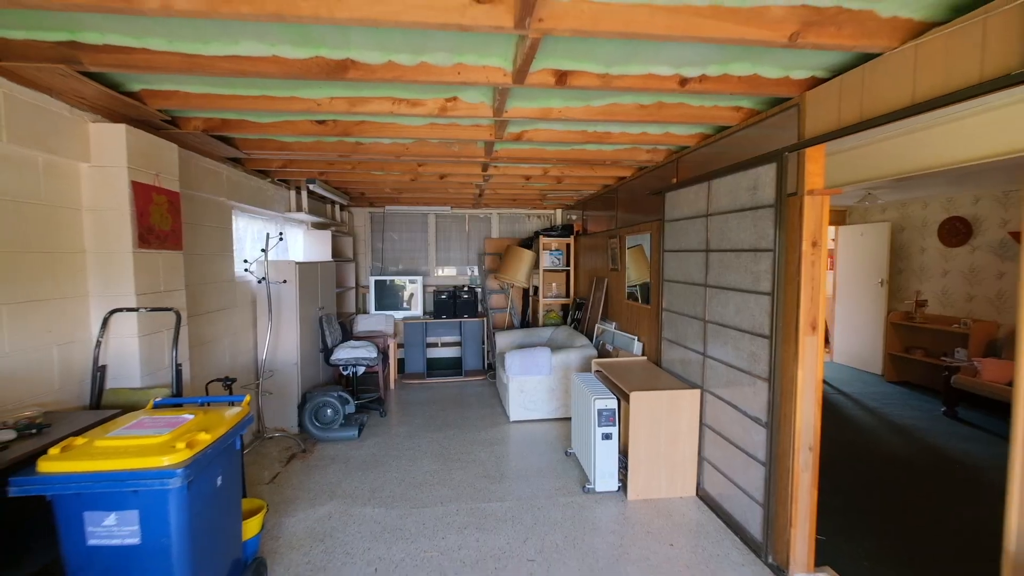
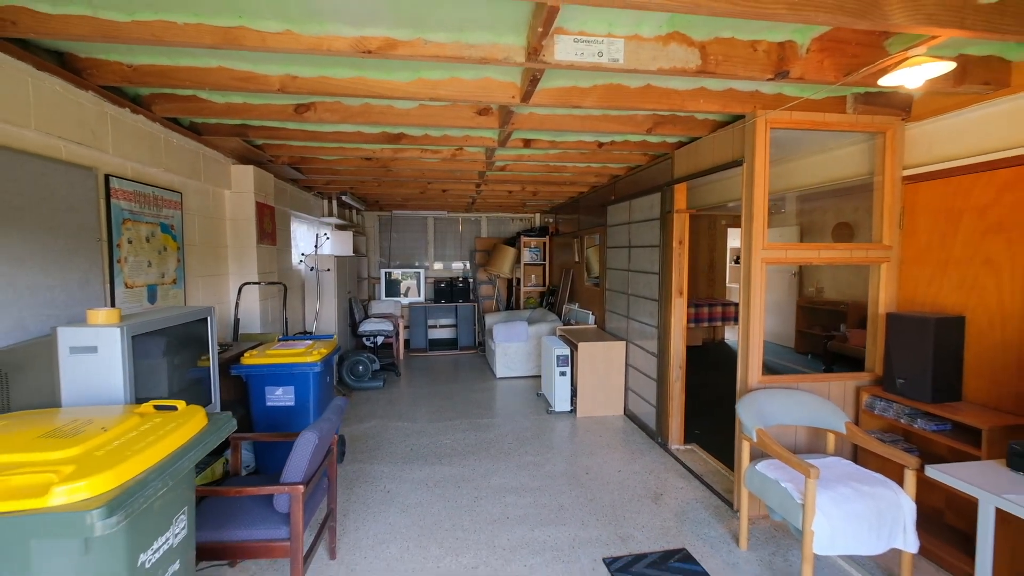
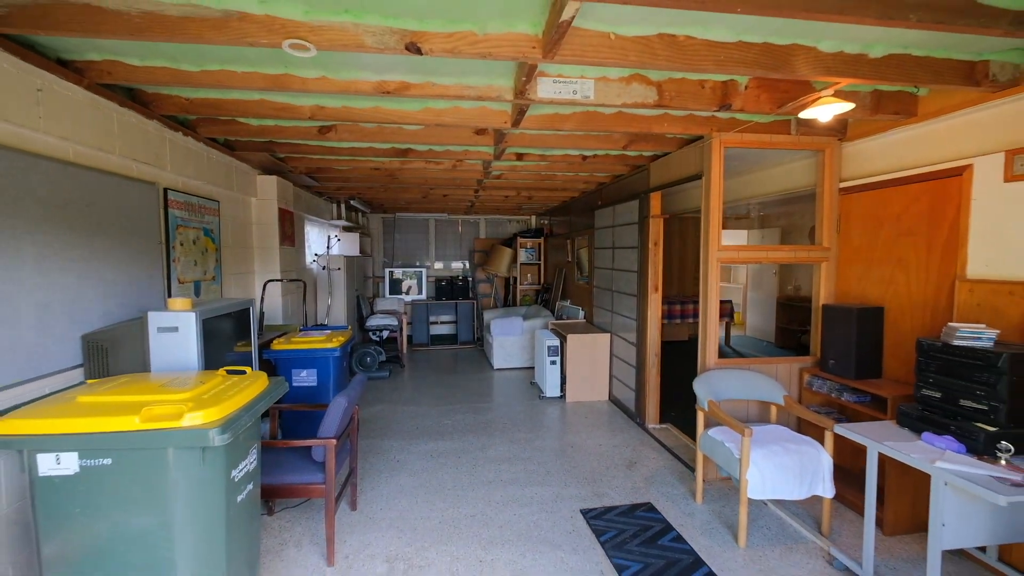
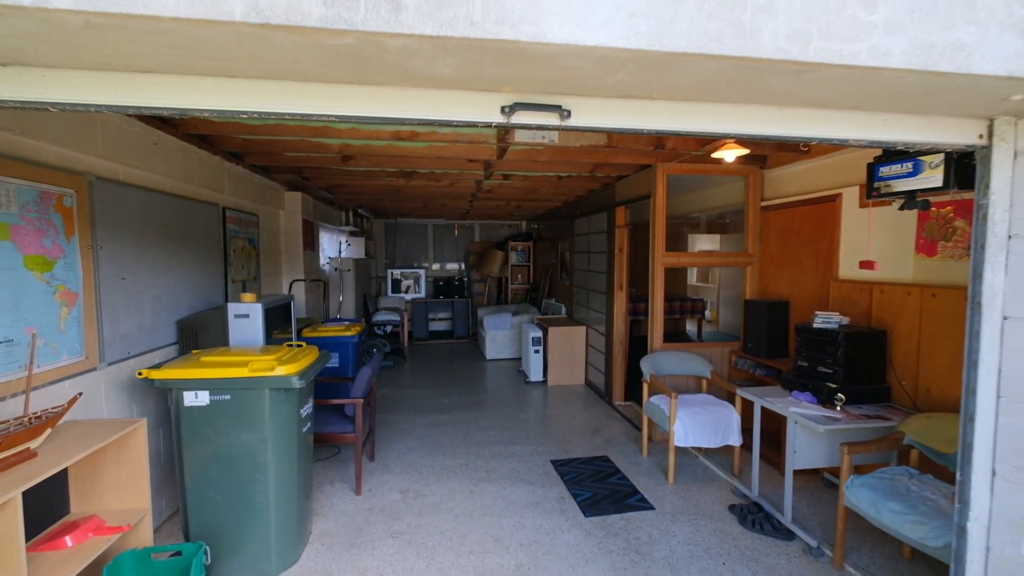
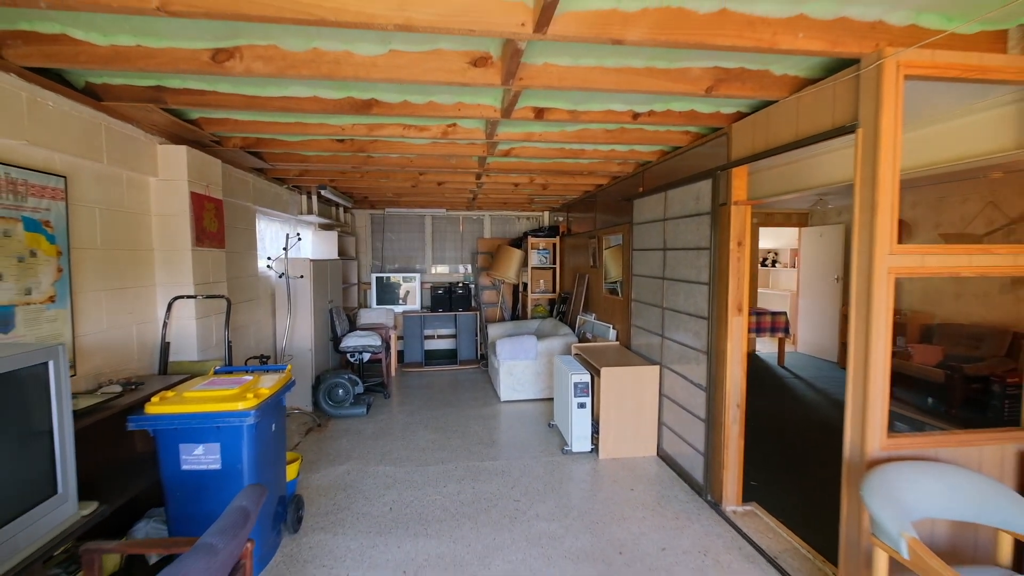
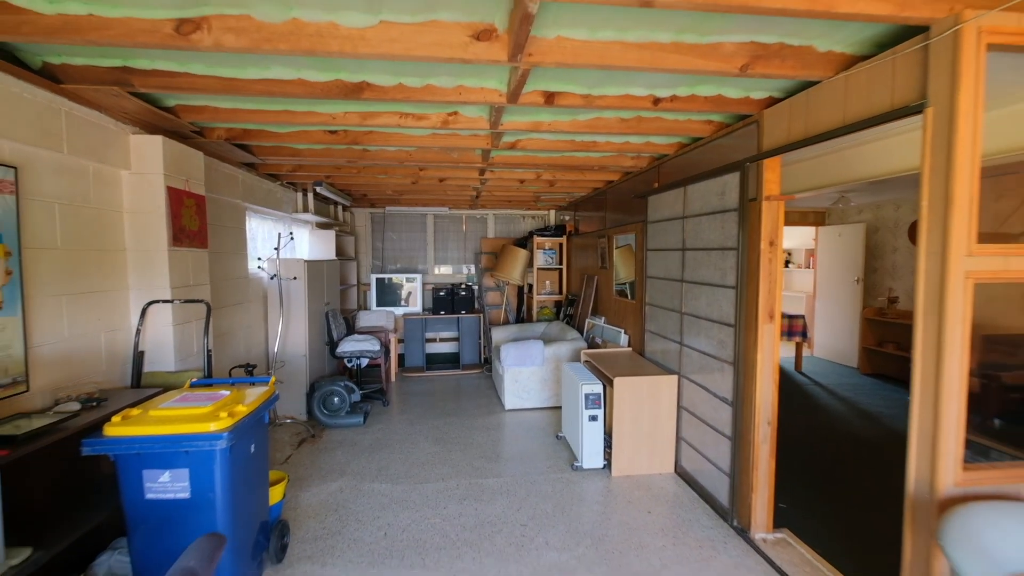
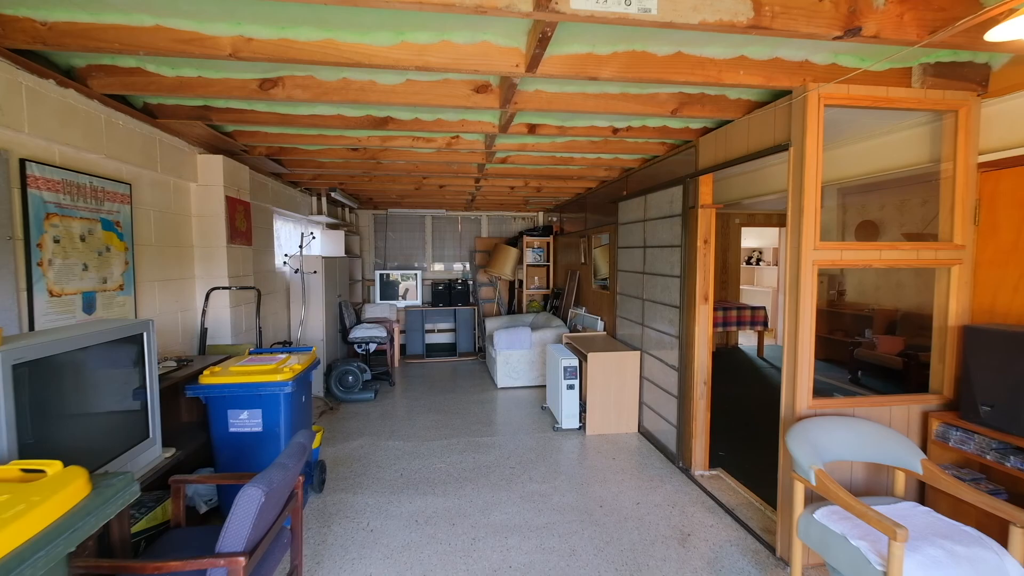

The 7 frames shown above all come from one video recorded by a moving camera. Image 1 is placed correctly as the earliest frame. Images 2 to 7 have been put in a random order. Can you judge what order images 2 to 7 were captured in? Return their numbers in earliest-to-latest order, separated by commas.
6, 5, 7, 2, 3, 4
